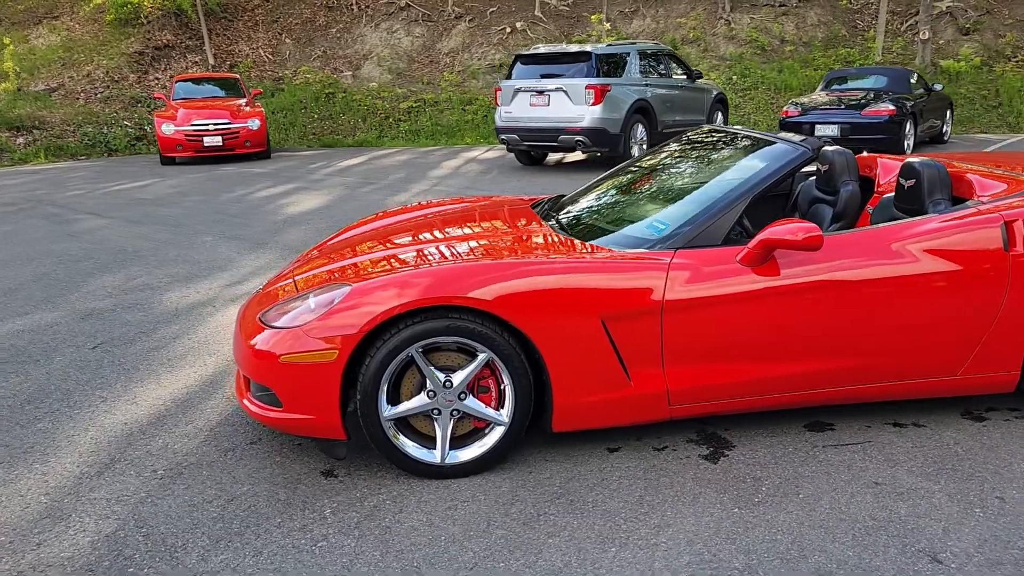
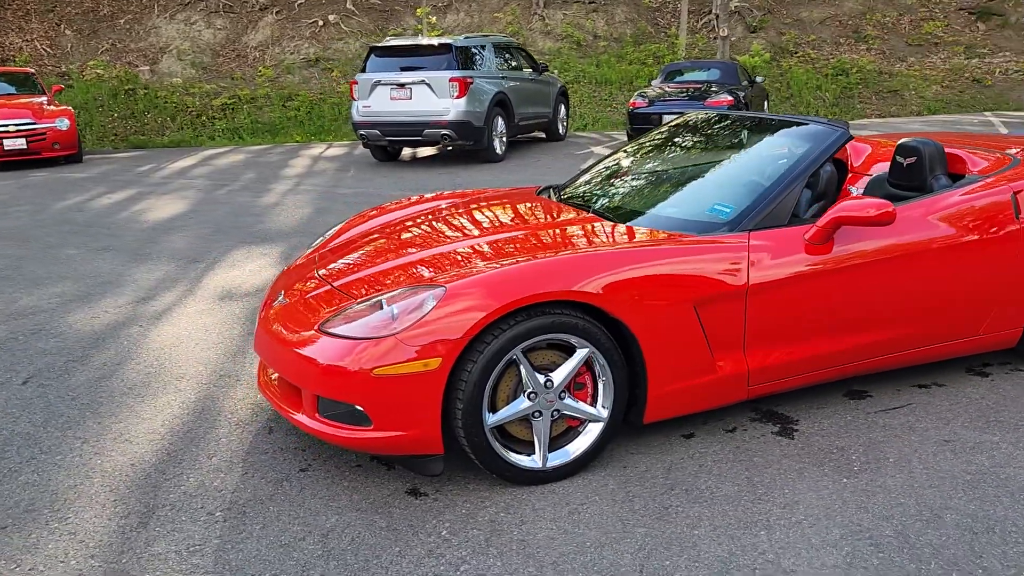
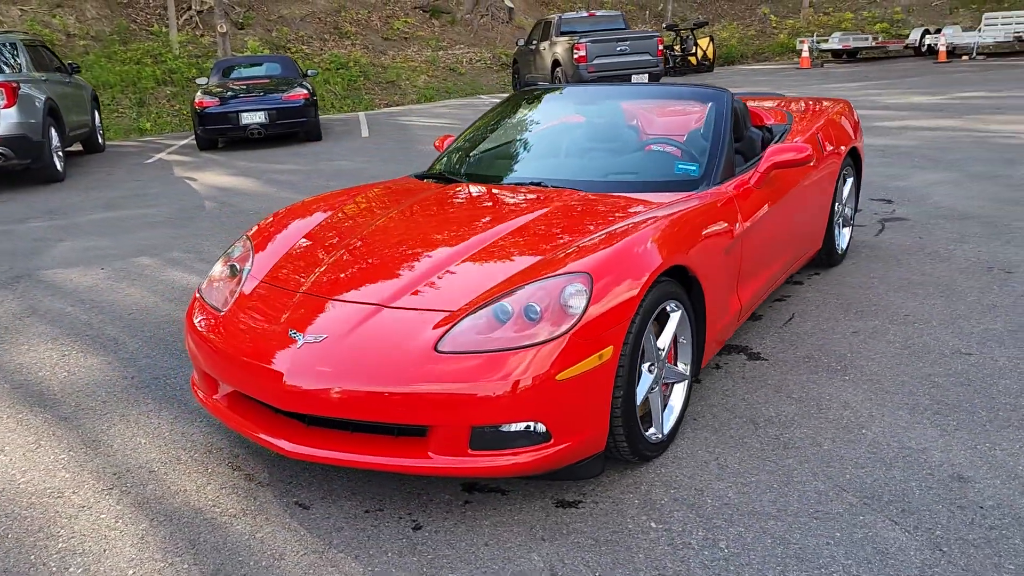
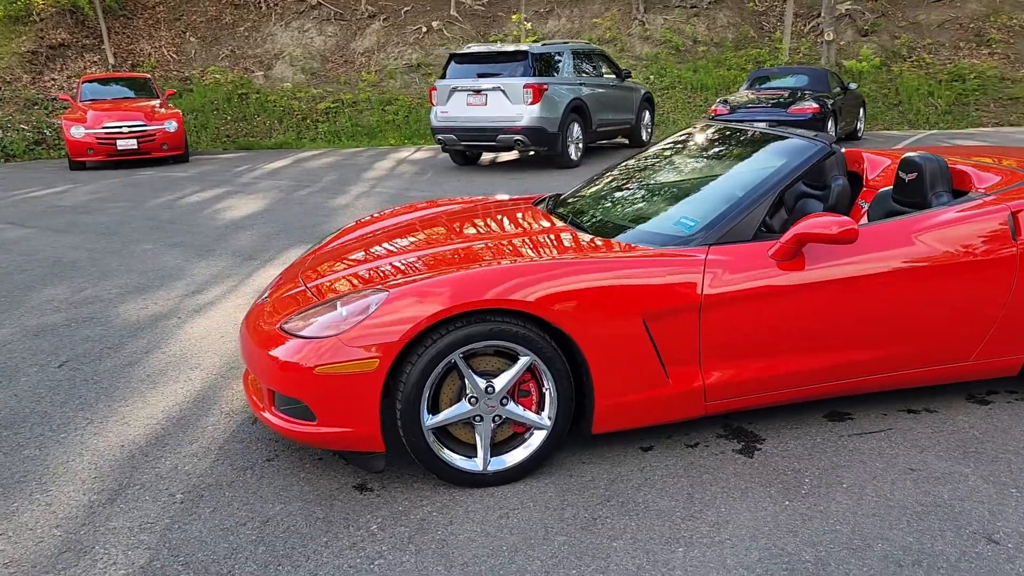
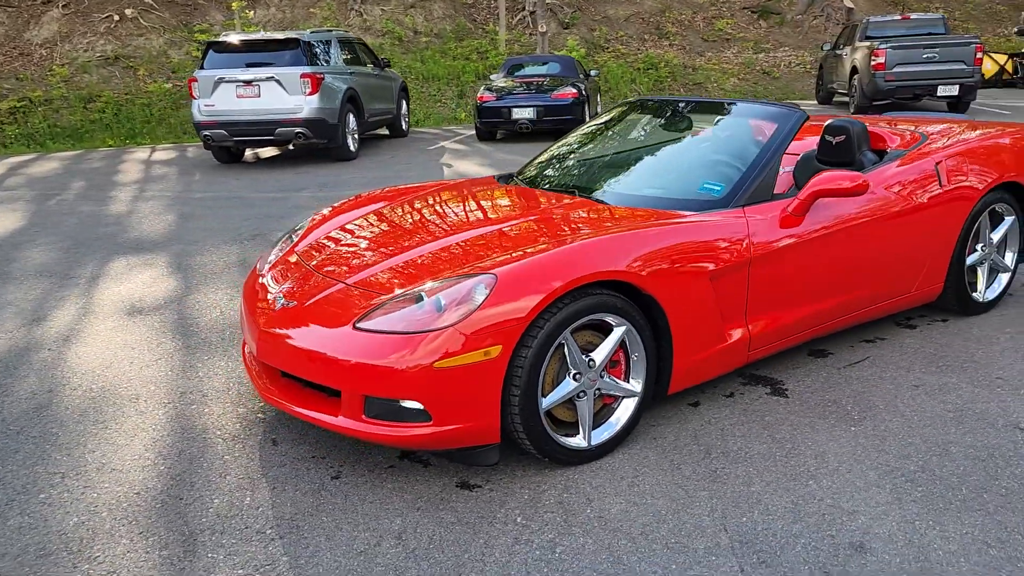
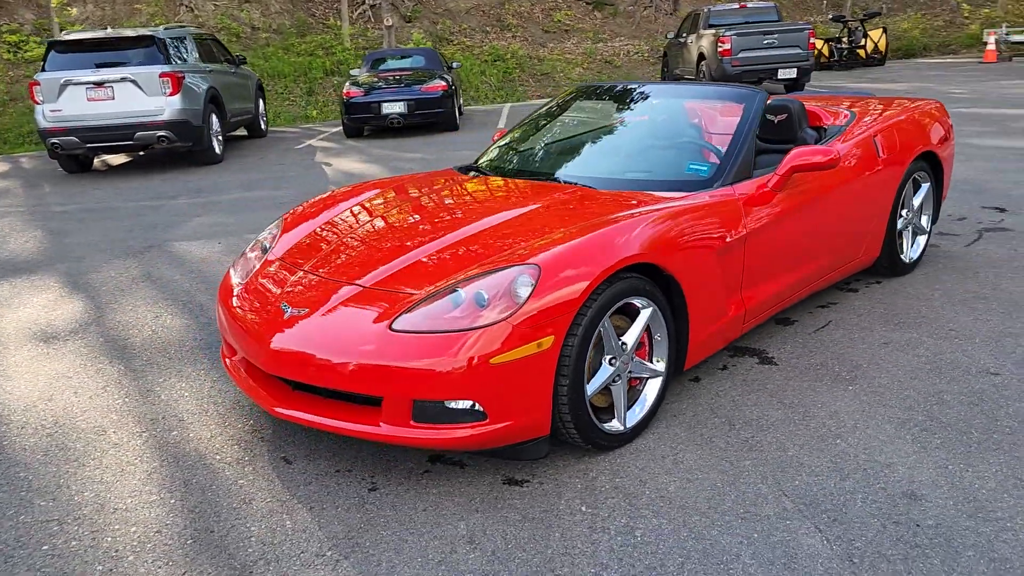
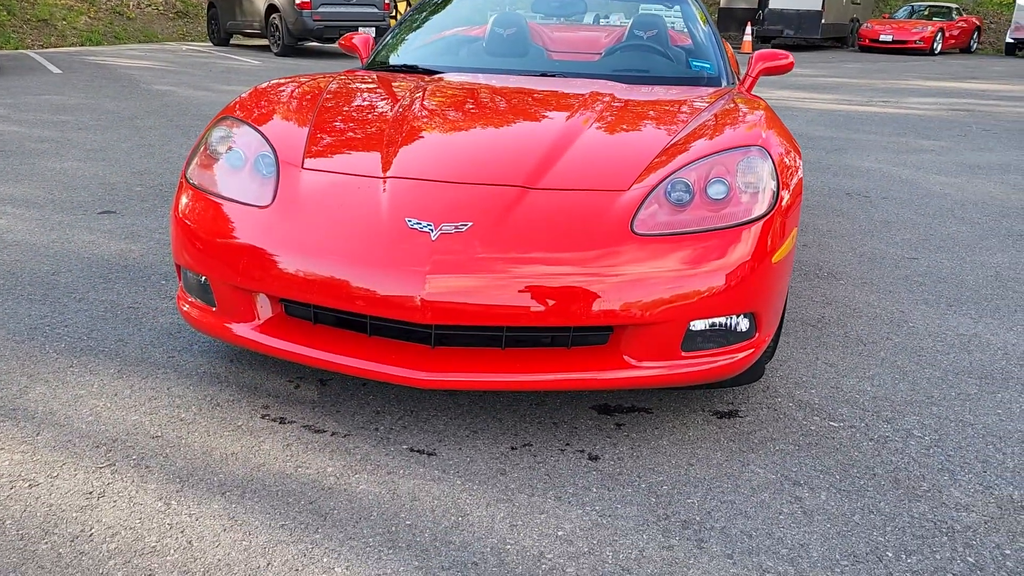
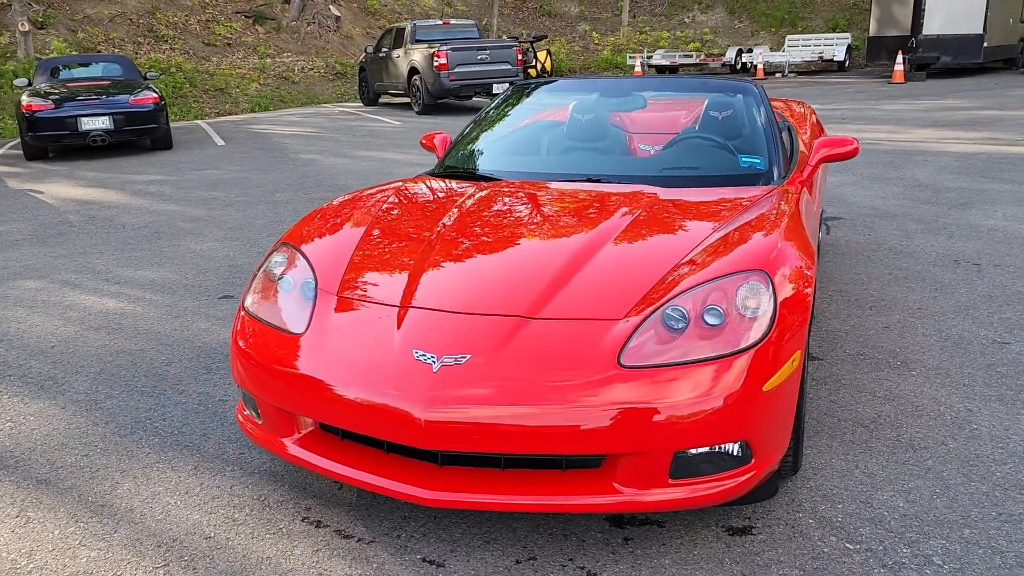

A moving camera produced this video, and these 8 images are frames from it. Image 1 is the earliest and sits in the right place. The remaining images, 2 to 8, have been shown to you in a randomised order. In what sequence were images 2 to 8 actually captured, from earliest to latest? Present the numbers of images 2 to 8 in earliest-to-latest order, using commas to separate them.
4, 2, 5, 6, 3, 8, 7
